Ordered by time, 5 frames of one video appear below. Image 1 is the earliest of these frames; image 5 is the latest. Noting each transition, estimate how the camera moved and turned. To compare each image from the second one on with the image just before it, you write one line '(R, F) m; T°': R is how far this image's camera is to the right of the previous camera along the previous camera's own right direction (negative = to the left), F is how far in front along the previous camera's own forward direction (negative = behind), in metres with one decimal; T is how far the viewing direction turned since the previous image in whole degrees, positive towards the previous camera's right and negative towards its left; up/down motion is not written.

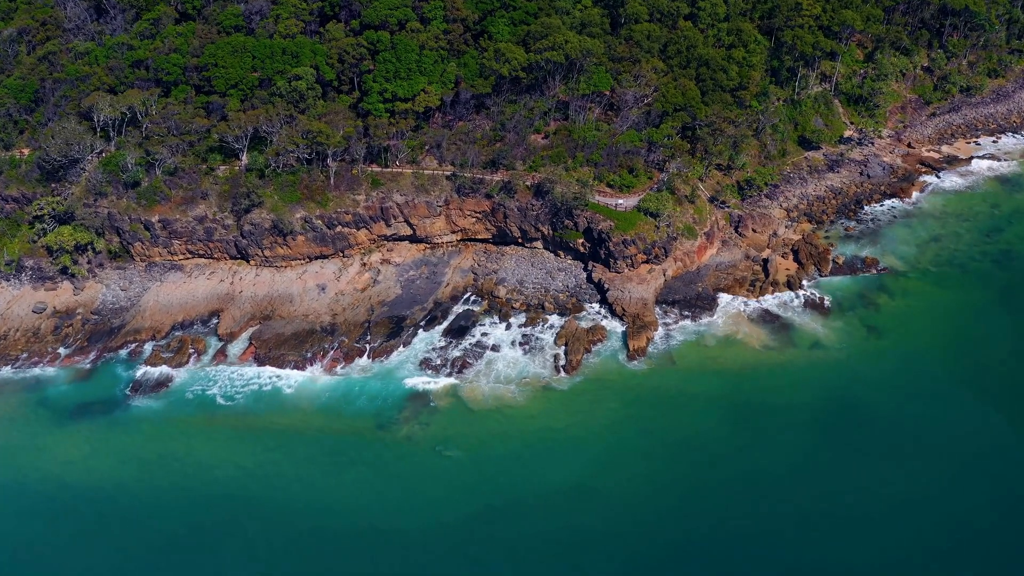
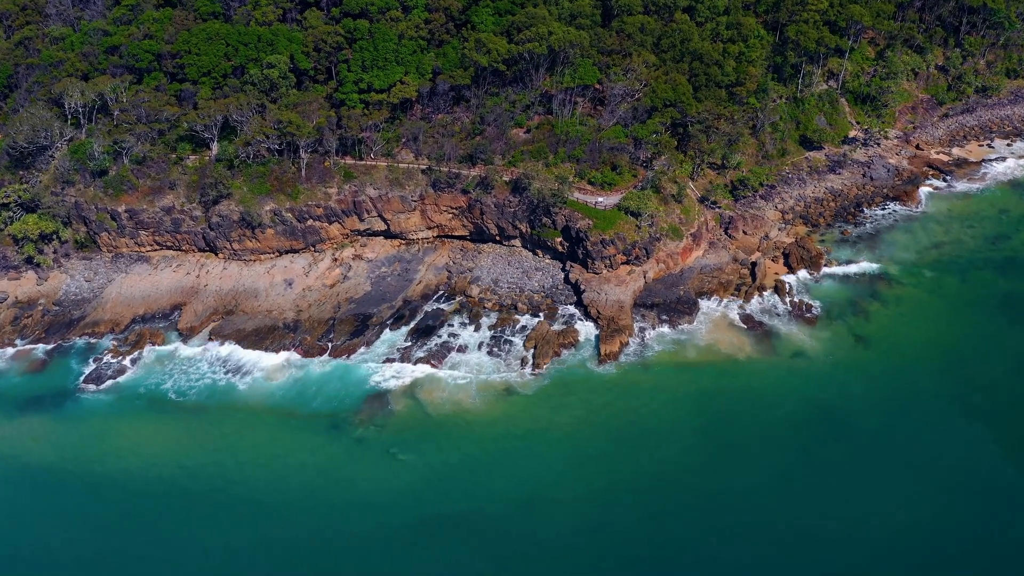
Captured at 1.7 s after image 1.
(+4.0, +2.3) m; -1°
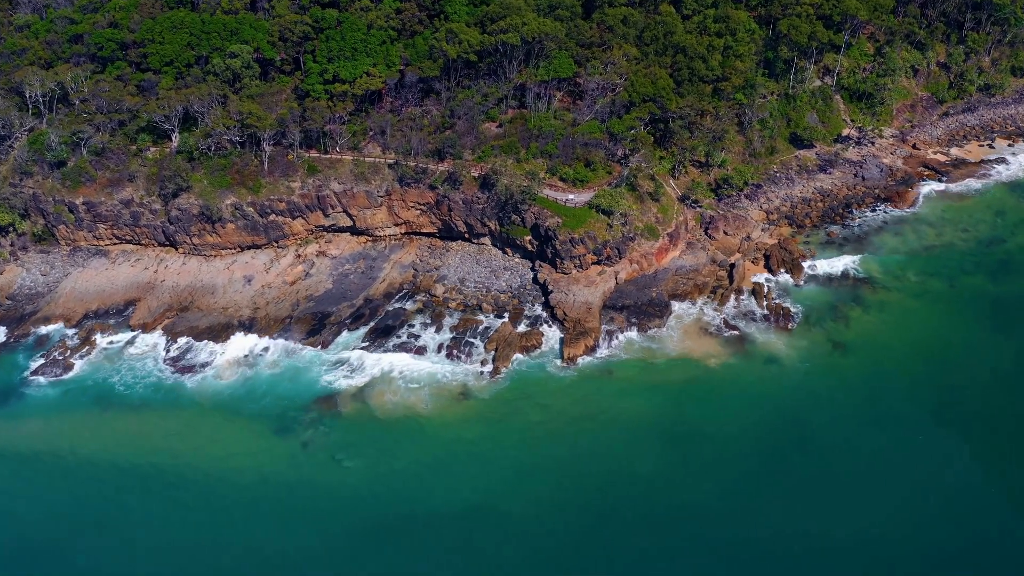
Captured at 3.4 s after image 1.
(+3.9, +2.1) m; -1°
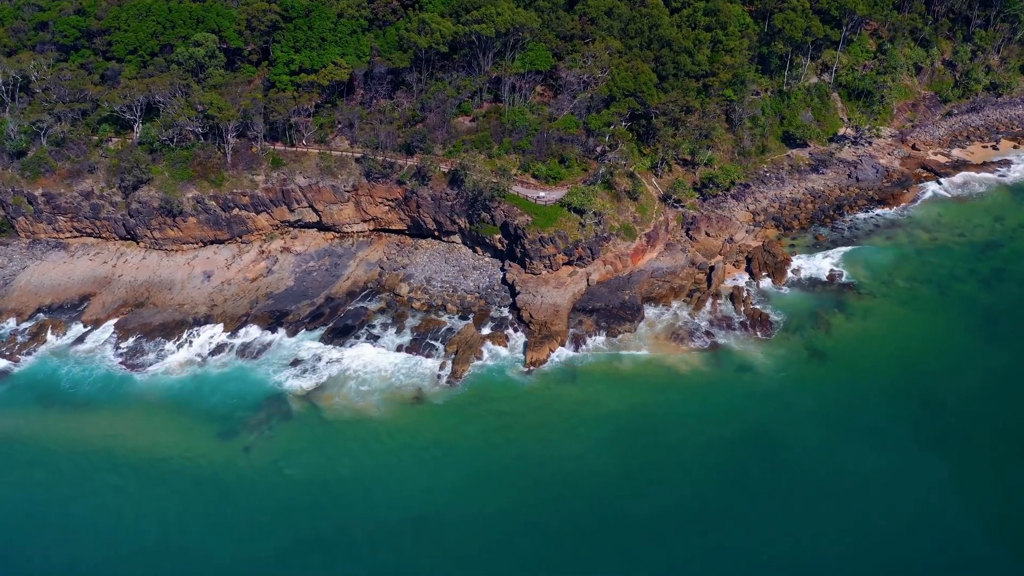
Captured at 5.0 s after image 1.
(+3.8, +2.1) m; -1°
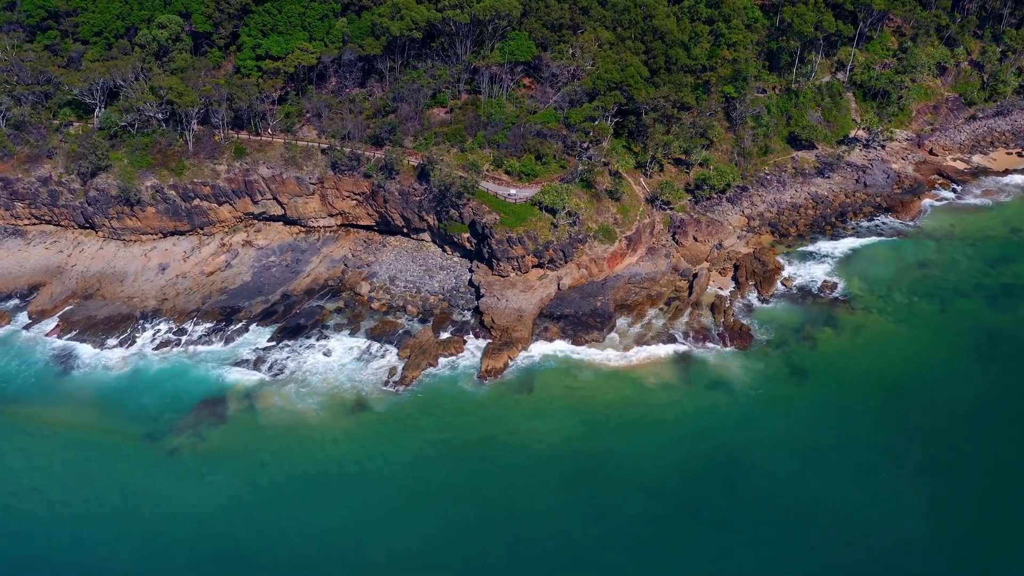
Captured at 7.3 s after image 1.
(+4.6, +3.3) m; -2°
